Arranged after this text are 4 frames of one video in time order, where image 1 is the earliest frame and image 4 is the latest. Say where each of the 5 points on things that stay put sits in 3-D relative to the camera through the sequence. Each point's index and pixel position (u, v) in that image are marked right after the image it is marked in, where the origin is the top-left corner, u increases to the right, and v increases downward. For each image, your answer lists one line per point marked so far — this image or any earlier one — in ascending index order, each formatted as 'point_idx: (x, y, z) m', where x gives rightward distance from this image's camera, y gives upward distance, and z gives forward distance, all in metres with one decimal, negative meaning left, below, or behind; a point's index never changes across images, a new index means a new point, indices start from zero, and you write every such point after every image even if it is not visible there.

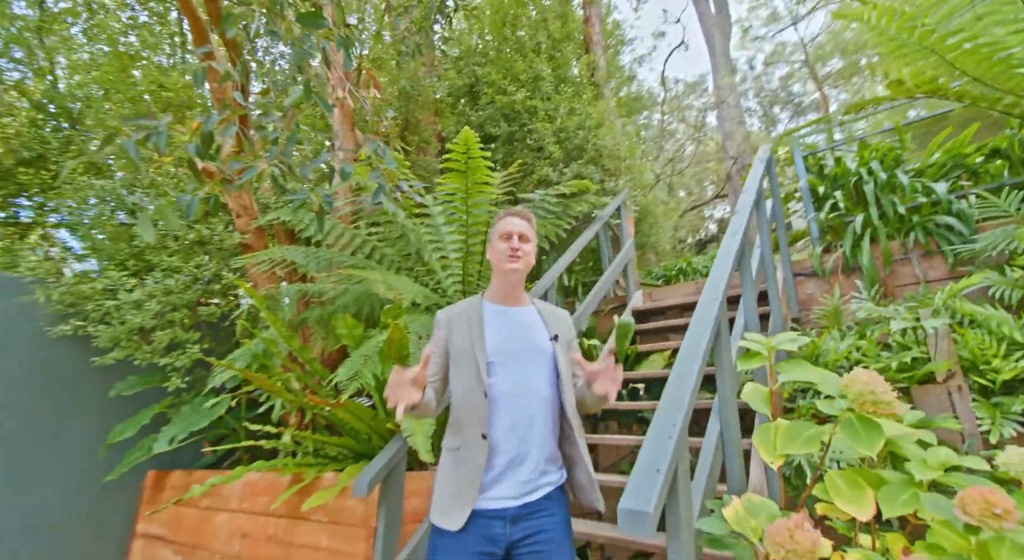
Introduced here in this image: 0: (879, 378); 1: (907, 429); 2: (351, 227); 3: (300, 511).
0: (+0.7, -0.2, +1.1) m
1: (+0.8, -0.3, +1.1) m
2: (-0.8, +0.3, +2.5) m
3: (-0.7, -0.8, +1.6) m
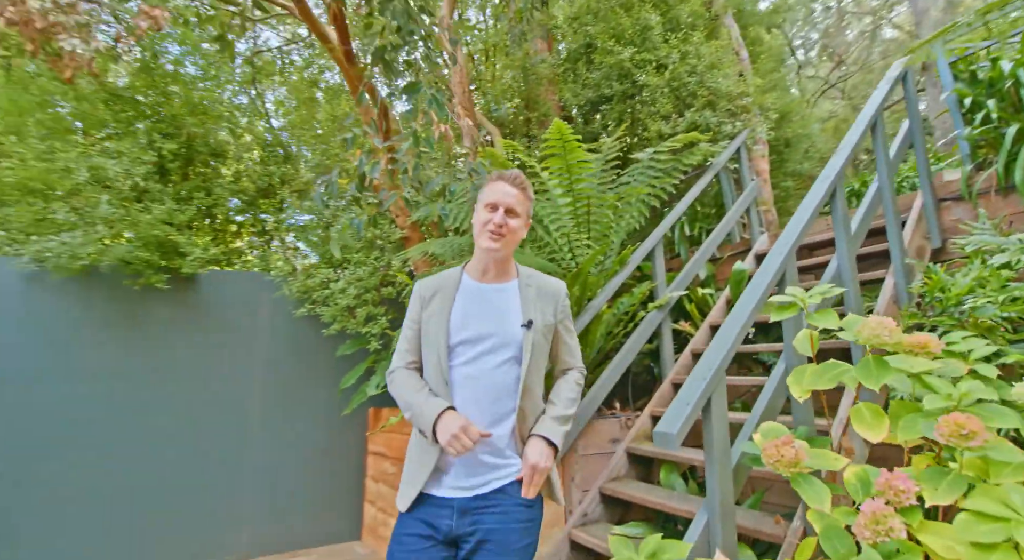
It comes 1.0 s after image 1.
0: (+0.8, -0.1, +1.2) m
1: (+0.9, -0.2, +1.2) m
2: (-0.1, +0.4, +3.0) m
3: (-0.2, -0.7, +2.2) m
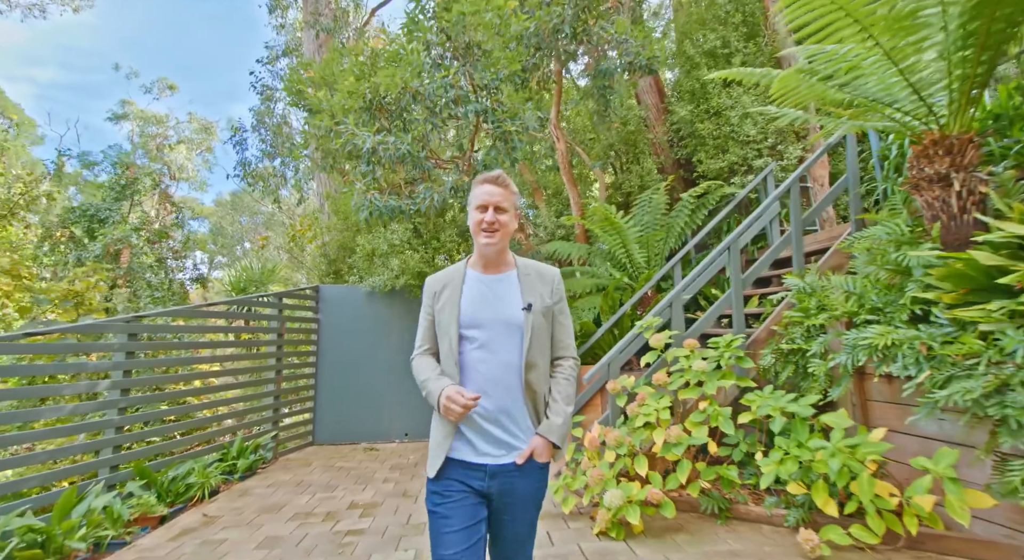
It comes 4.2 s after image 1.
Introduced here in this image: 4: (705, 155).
0: (+0.8, -0.3, +2.8) m
1: (+0.9, -0.4, +2.8) m
2: (+0.7, +0.4, +4.9) m
3: (+0.4, -0.8, +4.3) m
4: (+1.8, +1.2, +4.8) m
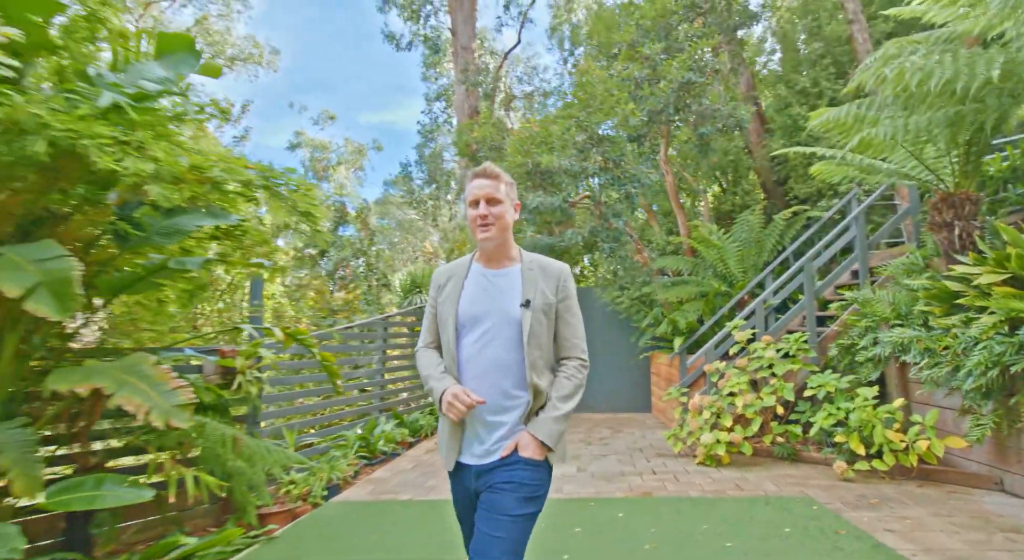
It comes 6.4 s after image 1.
0: (+1.8, -0.4, +4.0) m
1: (+1.9, -0.5, +4.0) m
2: (+2.1, +0.3, +6.0) m
3: (+1.7, -0.9, +5.5) m
4: (+3.2, +1.1, +5.7) m
